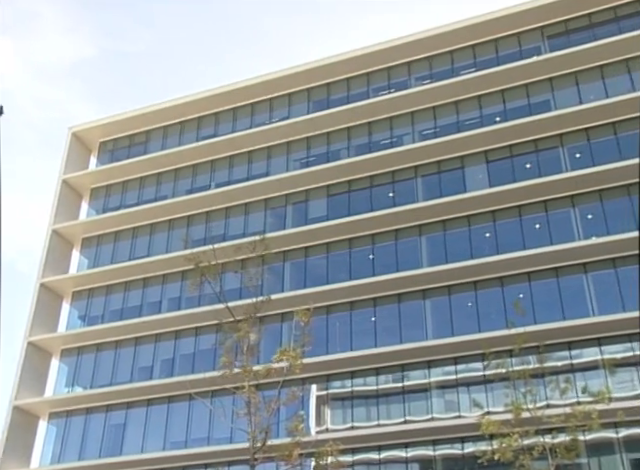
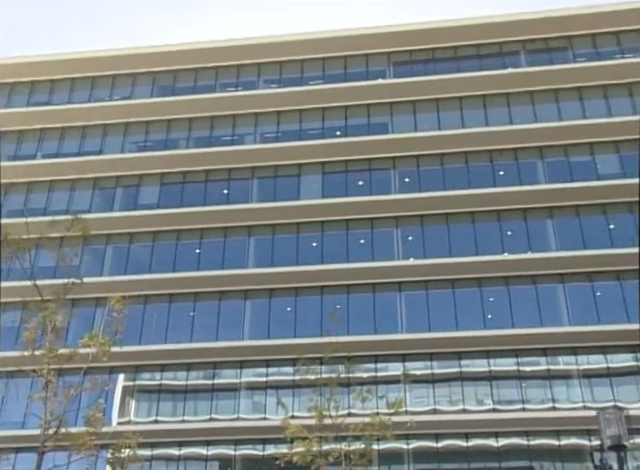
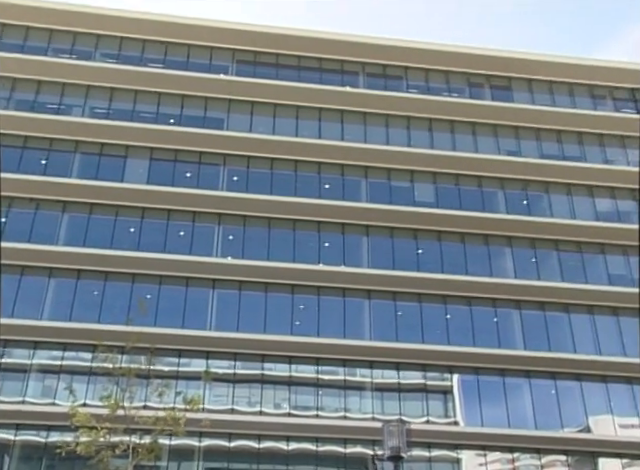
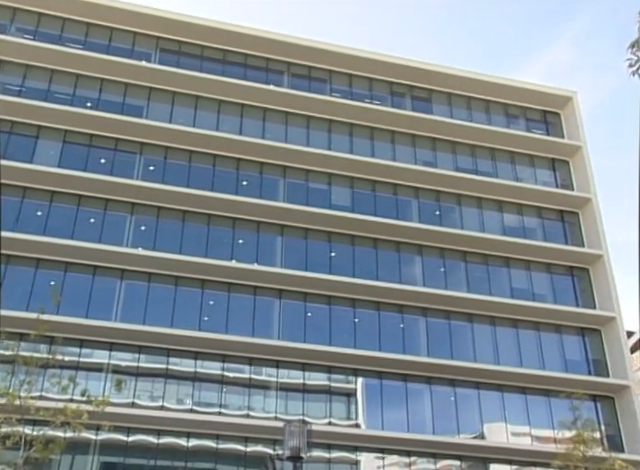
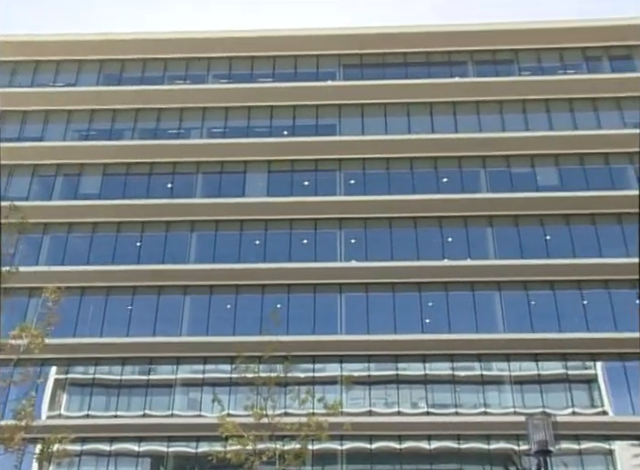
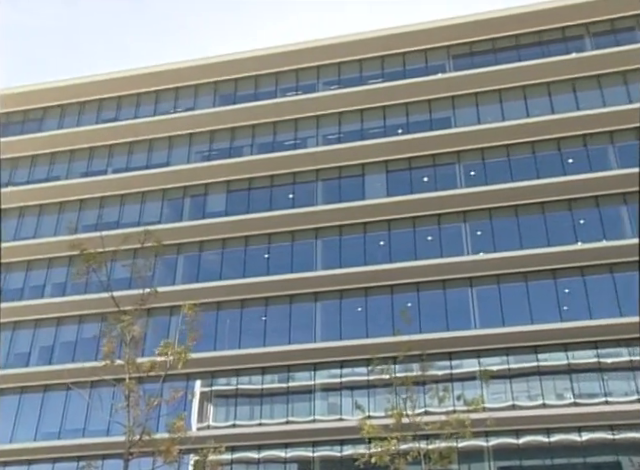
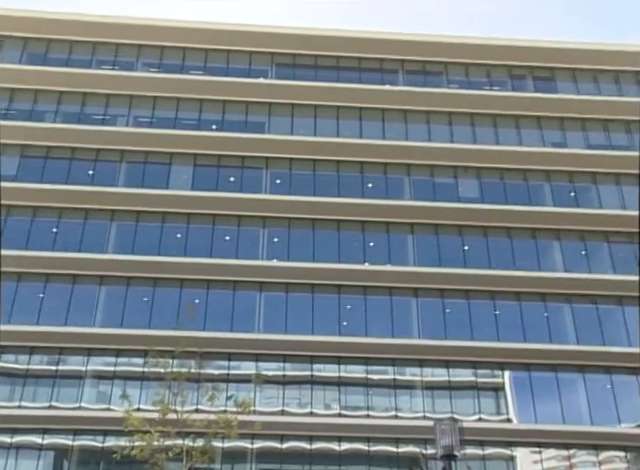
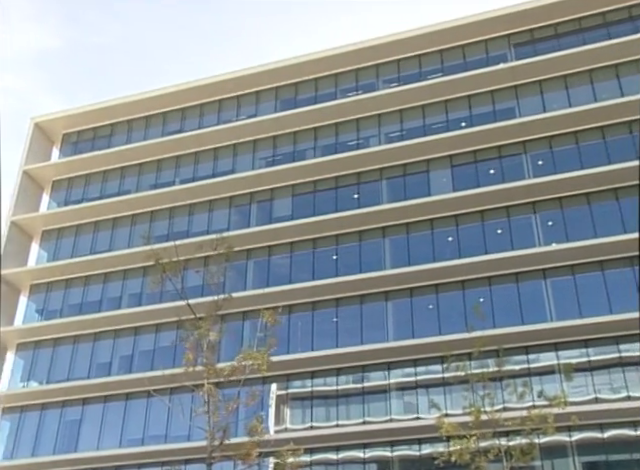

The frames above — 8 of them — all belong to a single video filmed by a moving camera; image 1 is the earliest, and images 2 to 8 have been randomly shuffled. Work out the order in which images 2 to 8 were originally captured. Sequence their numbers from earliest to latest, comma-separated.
8, 6, 2, 5, 7, 3, 4
